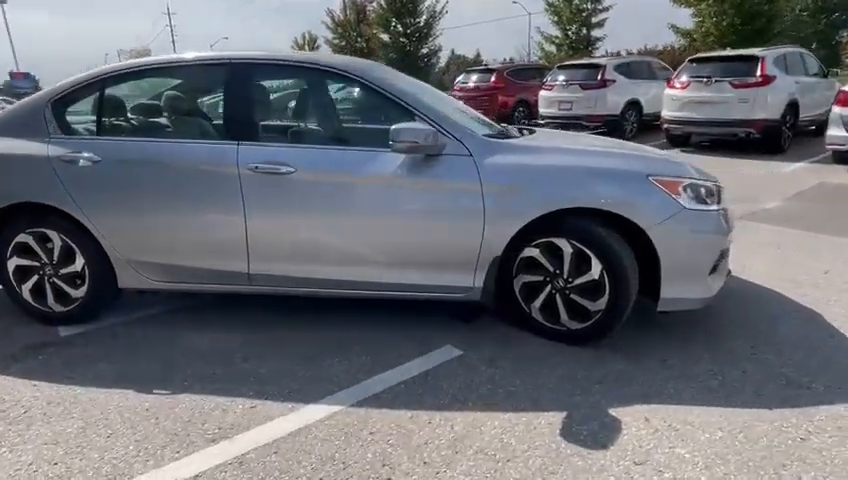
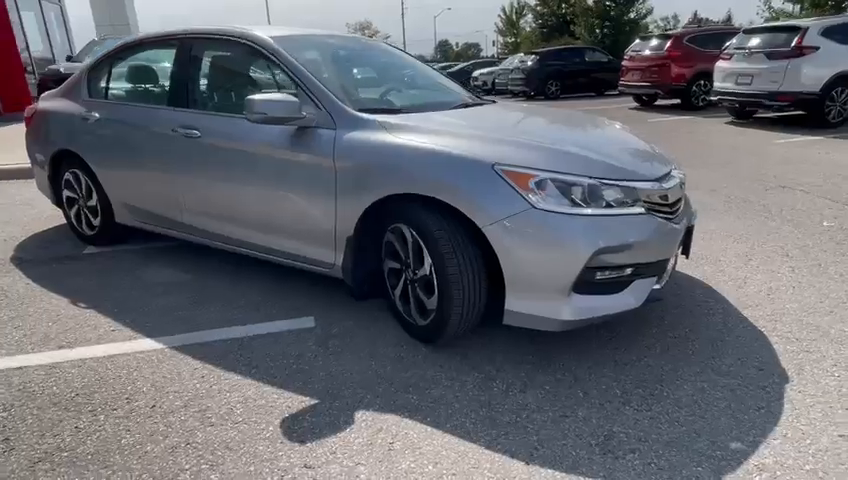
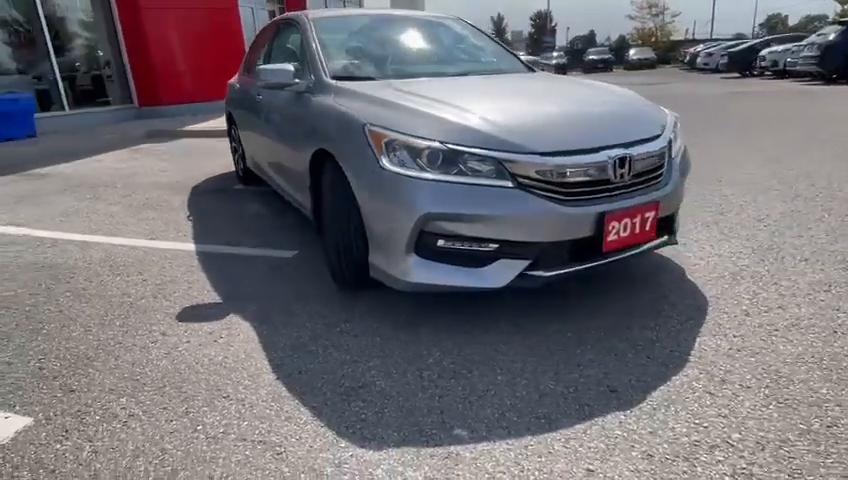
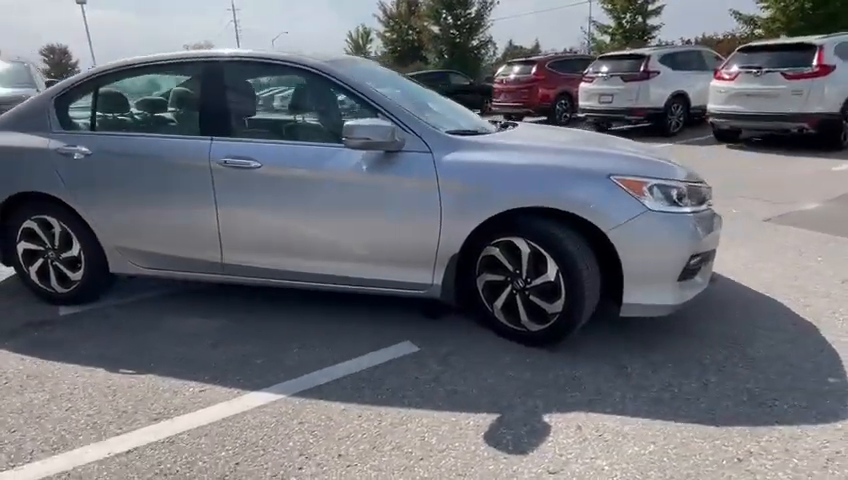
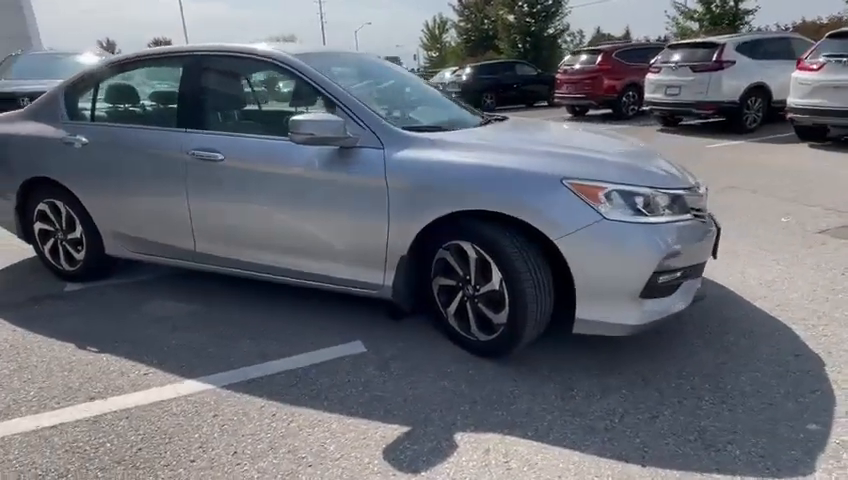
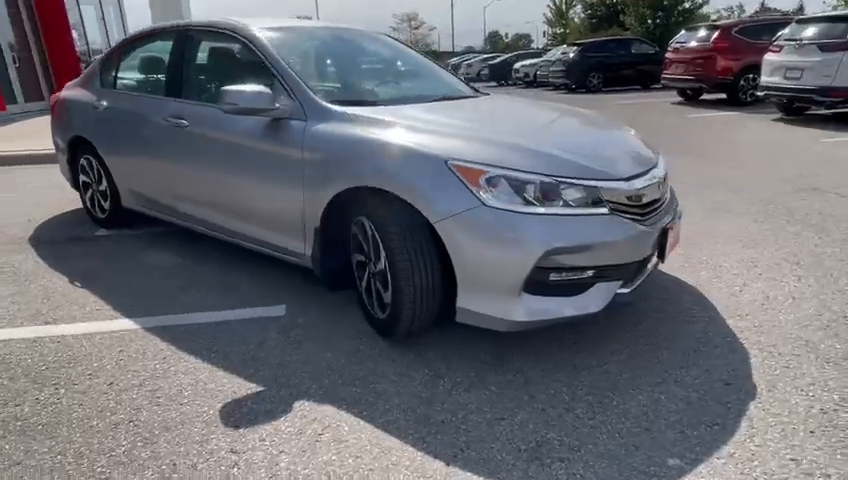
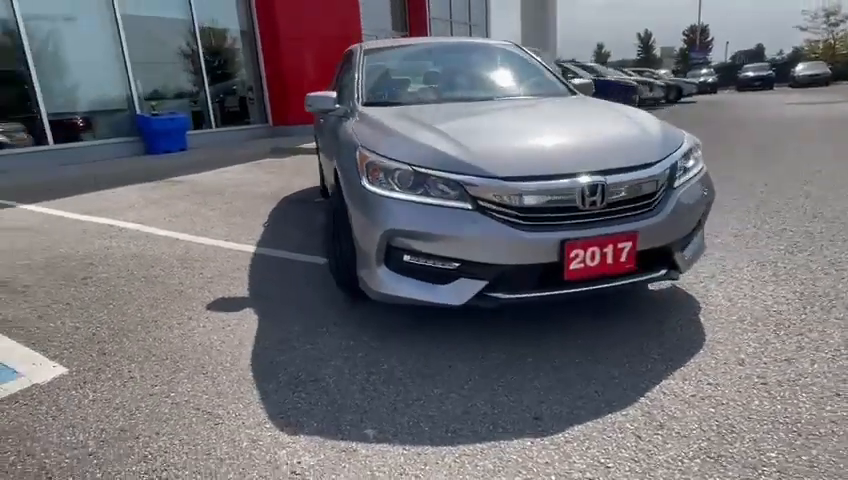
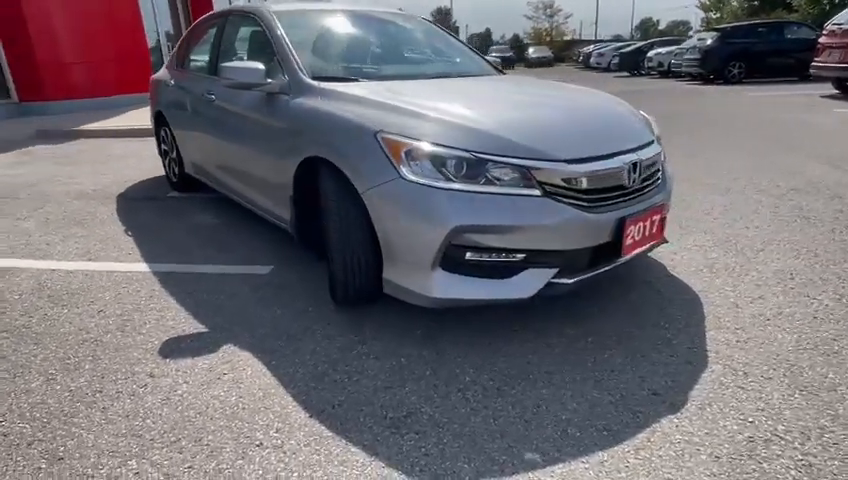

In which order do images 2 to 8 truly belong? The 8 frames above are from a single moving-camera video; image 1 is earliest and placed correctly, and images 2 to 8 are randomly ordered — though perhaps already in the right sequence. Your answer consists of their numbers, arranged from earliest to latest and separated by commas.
4, 5, 2, 6, 8, 3, 7
